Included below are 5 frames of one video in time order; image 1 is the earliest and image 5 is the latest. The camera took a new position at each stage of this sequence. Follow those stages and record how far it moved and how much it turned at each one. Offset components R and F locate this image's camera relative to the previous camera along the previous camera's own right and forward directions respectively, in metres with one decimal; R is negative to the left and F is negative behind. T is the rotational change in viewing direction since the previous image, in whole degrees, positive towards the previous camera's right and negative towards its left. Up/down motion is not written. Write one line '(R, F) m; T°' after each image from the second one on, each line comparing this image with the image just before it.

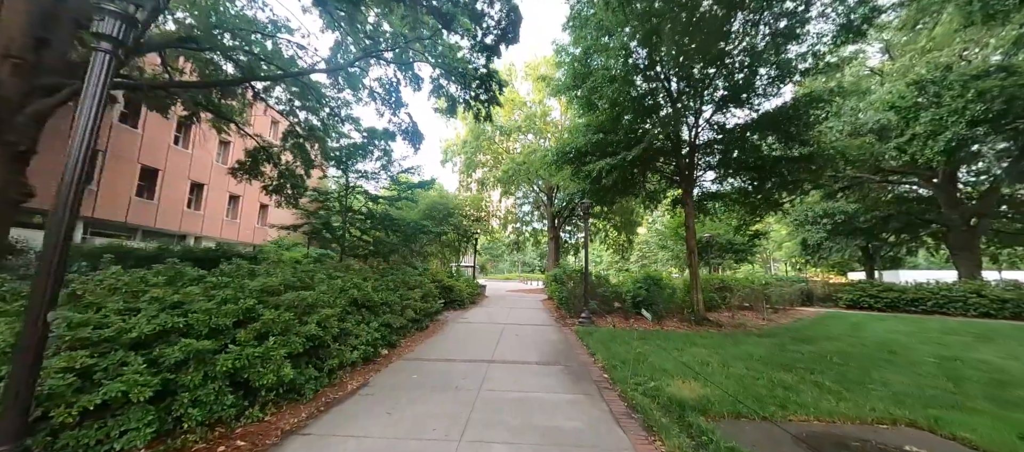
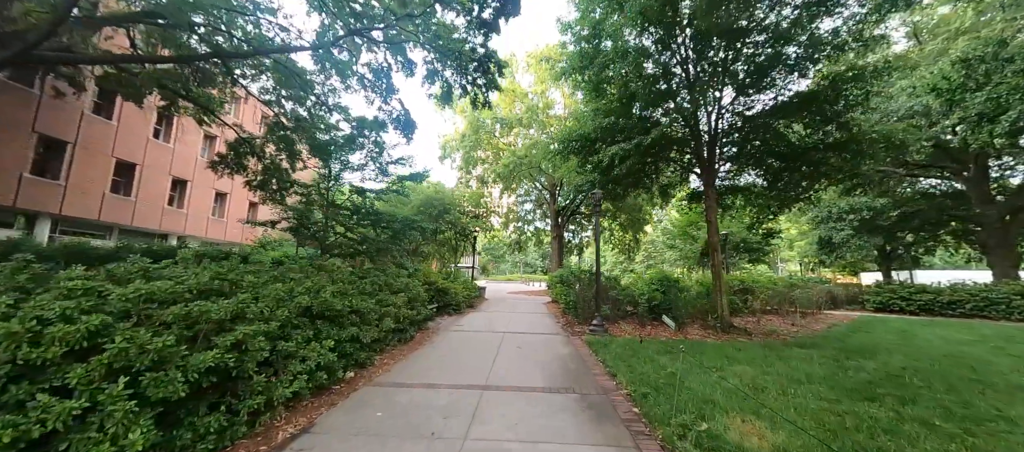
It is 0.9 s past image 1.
(0.0, +1.0) m; 0°
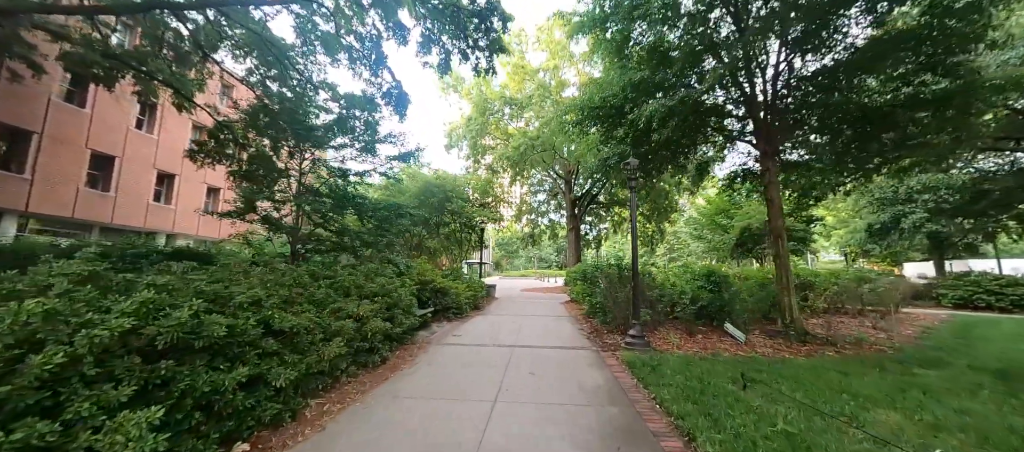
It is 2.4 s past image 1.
(+0.1, +1.6) m; -2°
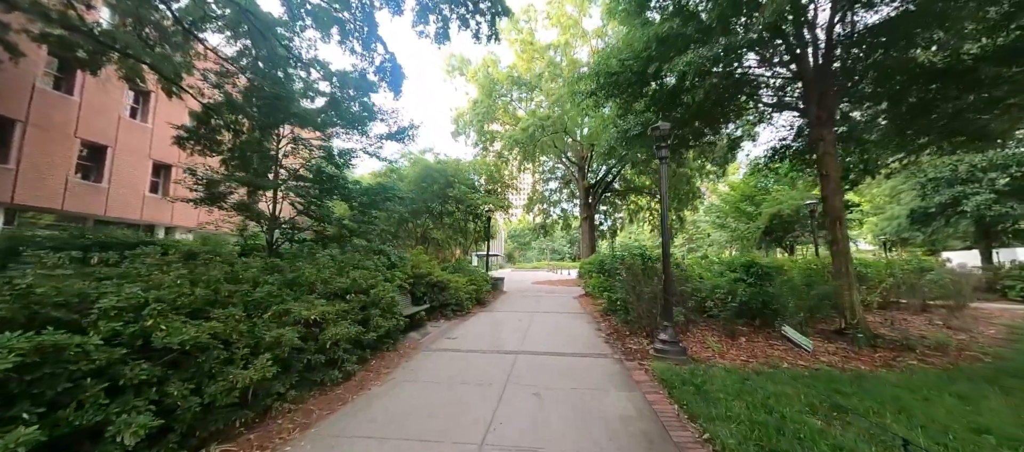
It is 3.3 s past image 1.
(+0.1, +0.9) m; -2°
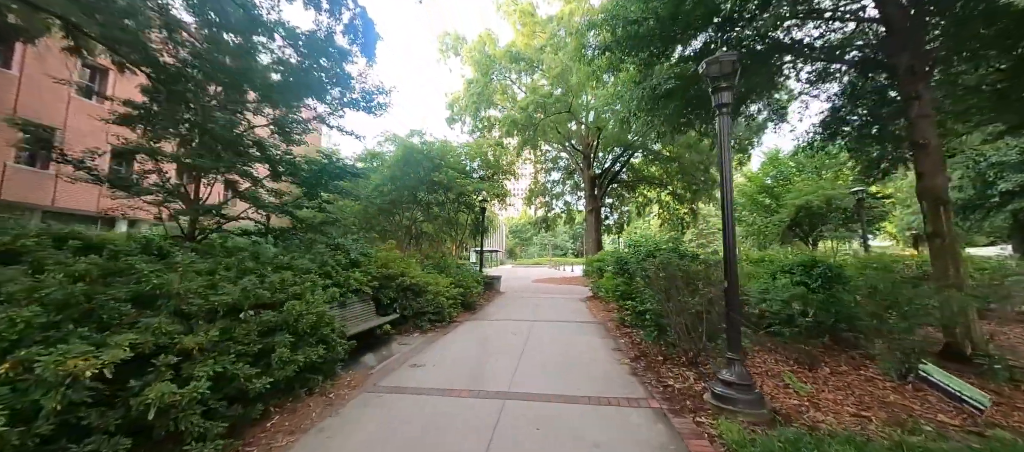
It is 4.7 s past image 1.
(+0.1, +1.4) m; 0°
